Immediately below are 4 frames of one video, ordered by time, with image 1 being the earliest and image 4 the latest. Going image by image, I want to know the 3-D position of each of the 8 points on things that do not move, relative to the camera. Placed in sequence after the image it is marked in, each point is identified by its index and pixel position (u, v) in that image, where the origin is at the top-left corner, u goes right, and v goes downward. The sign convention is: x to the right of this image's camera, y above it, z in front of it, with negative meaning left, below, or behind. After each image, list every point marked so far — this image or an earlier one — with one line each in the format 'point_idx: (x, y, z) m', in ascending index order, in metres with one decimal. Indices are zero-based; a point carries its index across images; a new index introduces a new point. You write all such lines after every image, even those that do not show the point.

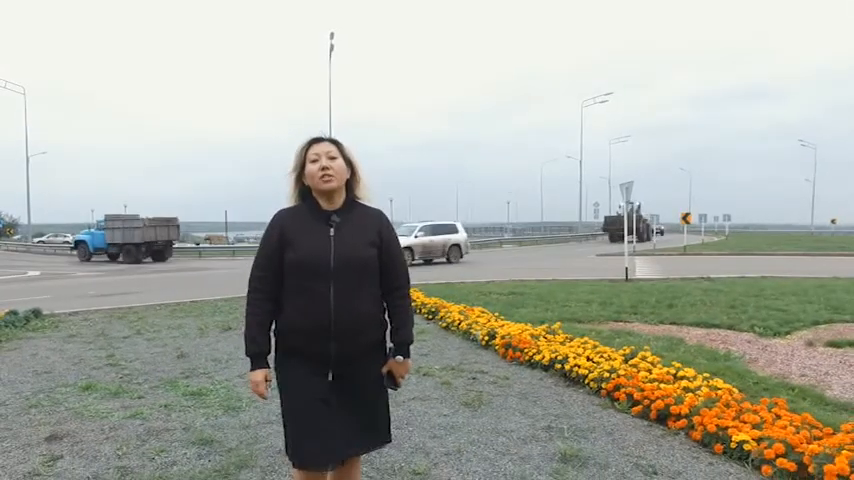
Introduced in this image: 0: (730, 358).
0: (+3.3, -1.3, +7.2) m
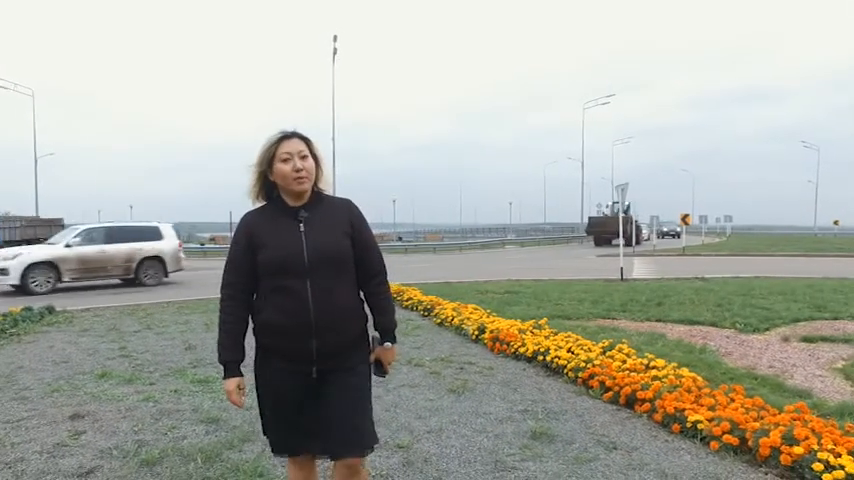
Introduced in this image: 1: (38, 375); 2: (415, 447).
0: (+3.2, -1.3, +7.6) m
1: (-3.9, -1.4, +6.5) m
2: (-0.1, -1.3, +4.0) m
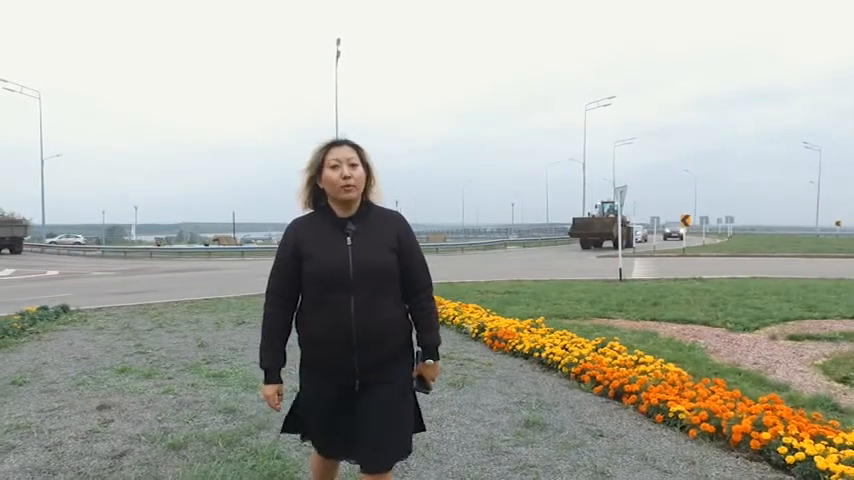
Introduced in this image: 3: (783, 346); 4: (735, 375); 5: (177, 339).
0: (+3.3, -1.3, +8.0) m
1: (-3.9, -1.4, +6.9) m
2: (-0.1, -1.3, +4.4) m
3: (+4.6, -1.3, +8.4) m
4: (+3.0, -1.3, +6.4) m
5: (-3.4, -1.4, +9.0) m
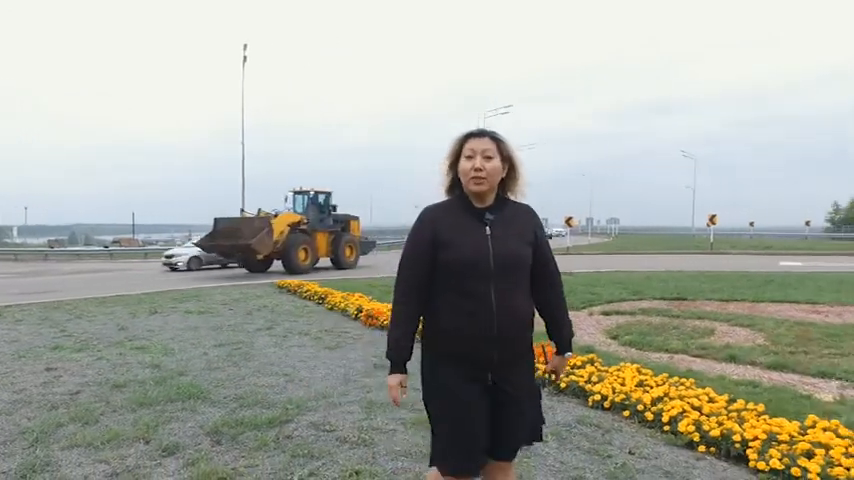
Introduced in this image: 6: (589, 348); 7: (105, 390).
0: (+1.5, -1.3, +10.3) m
1: (-5.4, -1.4, +8.2) m
2: (-1.3, -1.3, +6.3) m
3: (+2.8, -1.3, +10.9) m
4: (+1.5, -1.3, +8.7) m
5: (-5.3, -1.4, +10.4) m
6: (+1.9, -1.3, +7.6) m
7: (-2.9, -1.3, +5.9) m
